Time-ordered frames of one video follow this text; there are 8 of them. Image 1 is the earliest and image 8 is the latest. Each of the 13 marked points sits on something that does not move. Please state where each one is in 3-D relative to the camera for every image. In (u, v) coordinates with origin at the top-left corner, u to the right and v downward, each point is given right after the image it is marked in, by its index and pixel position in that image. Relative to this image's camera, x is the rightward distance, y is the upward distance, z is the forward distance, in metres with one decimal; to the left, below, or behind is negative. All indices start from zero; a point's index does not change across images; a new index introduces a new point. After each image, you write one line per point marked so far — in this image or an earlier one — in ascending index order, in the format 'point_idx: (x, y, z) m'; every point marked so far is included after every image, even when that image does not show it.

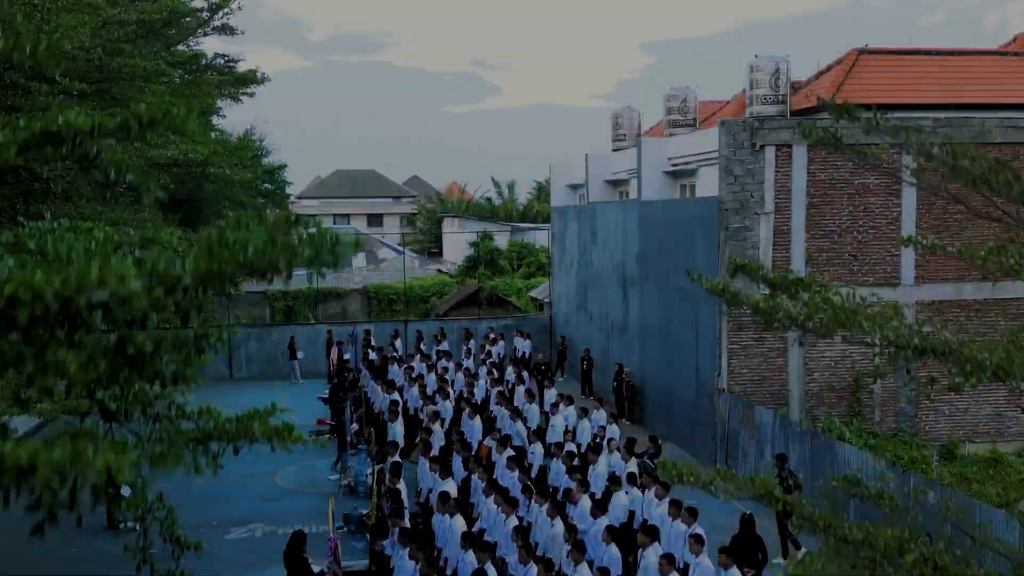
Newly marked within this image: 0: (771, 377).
0: (+4.8, -1.6, +19.1) m
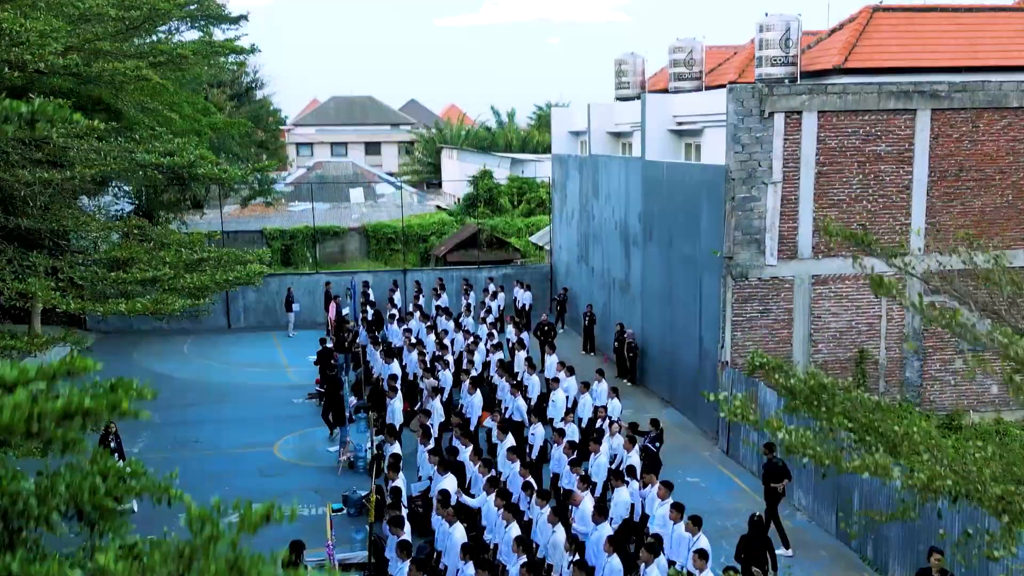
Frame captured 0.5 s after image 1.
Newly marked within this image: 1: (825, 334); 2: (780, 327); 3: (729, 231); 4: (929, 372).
0: (+4.8, -1.1, +18.9) m
1: (+5.7, -0.8, +18.9) m
2: (+4.9, -0.7, +18.8) m
3: (+3.9, +1.0, +18.4) m
4: (+7.9, -1.6, +19.5) m
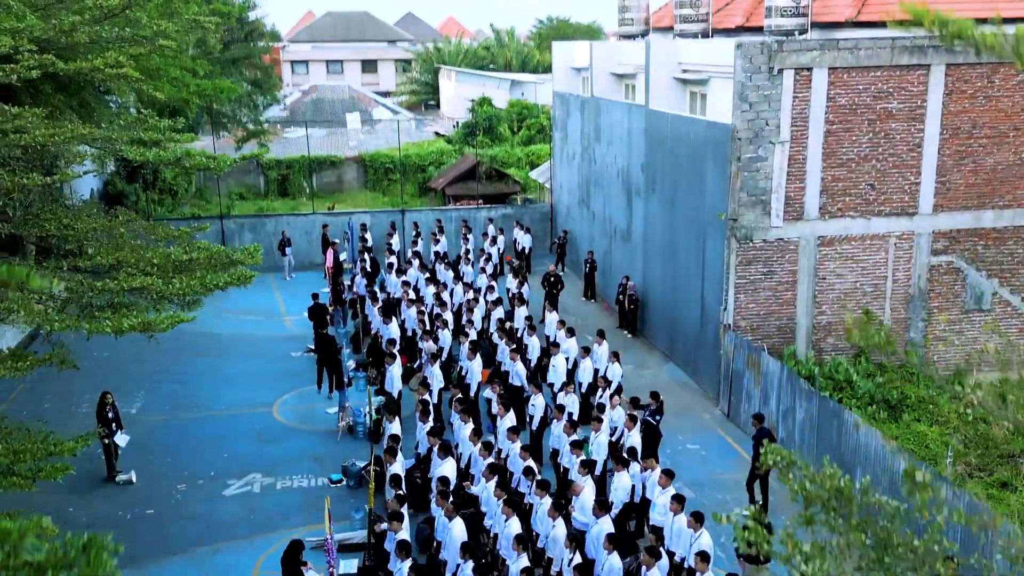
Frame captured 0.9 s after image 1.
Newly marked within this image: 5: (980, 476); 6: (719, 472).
0: (+4.8, -0.4, +18.6) m
1: (+5.7, -0.1, +18.6) m
2: (+4.9, 0.0, +18.5) m
3: (+3.9, +1.7, +18.0) m
4: (+7.8, -0.8, +19.2) m
5: (+7.1, -2.9, +15.8) m
6: (+3.2, -2.9, +16.2) m
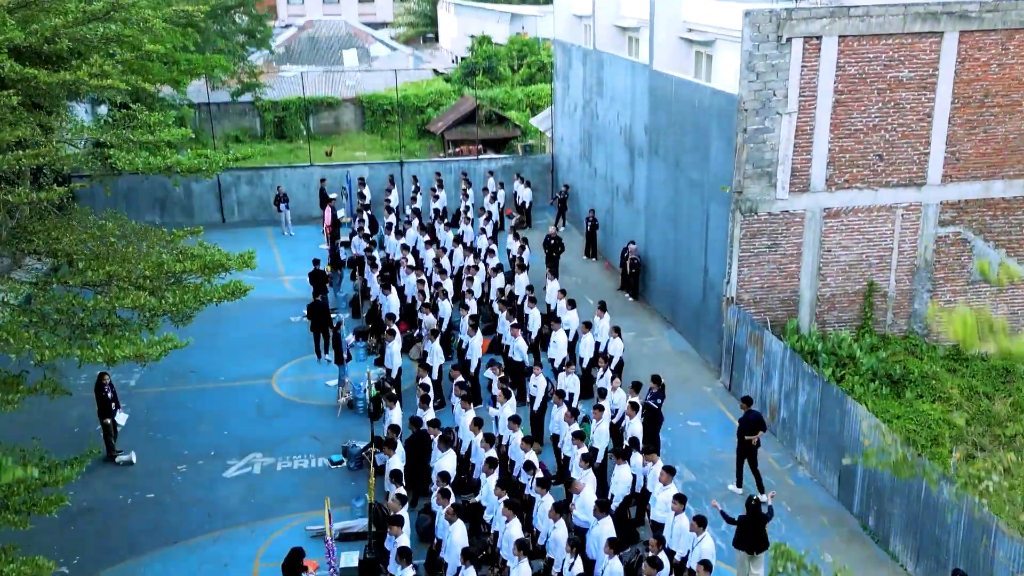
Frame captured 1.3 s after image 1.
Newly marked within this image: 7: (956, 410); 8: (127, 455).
0: (+4.8, +0.1, +18.4) m
1: (+5.7, +0.4, +18.4) m
2: (+4.9, +0.5, +18.3) m
3: (+3.9, +2.1, +17.6) m
4: (+7.9, -0.3, +19.0) m
5: (+7.1, -2.6, +15.7) m
6: (+3.2, -2.5, +16.2) m
7: (+7.3, -2.0, +17.0) m
8: (-5.9, -2.6, +15.9) m
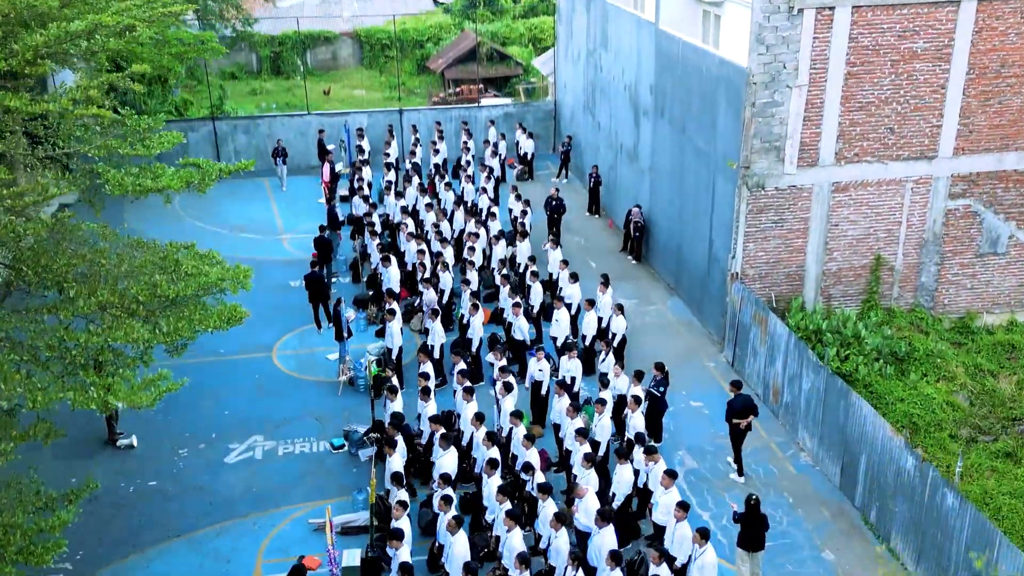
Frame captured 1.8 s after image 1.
0: (+4.8, +0.5, +18.1) m
1: (+5.8, +0.8, +18.1) m
2: (+4.9, +0.9, +18.0) m
3: (+3.9, +2.5, +17.2) m
4: (+7.9, +0.2, +18.8) m
5: (+7.2, -2.3, +15.7) m
6: (+3.2, -2.3, +16.1) m
7: (+7.3, -1.6, +16.9) m
8: (-5.9, -2.3, +15.8) m
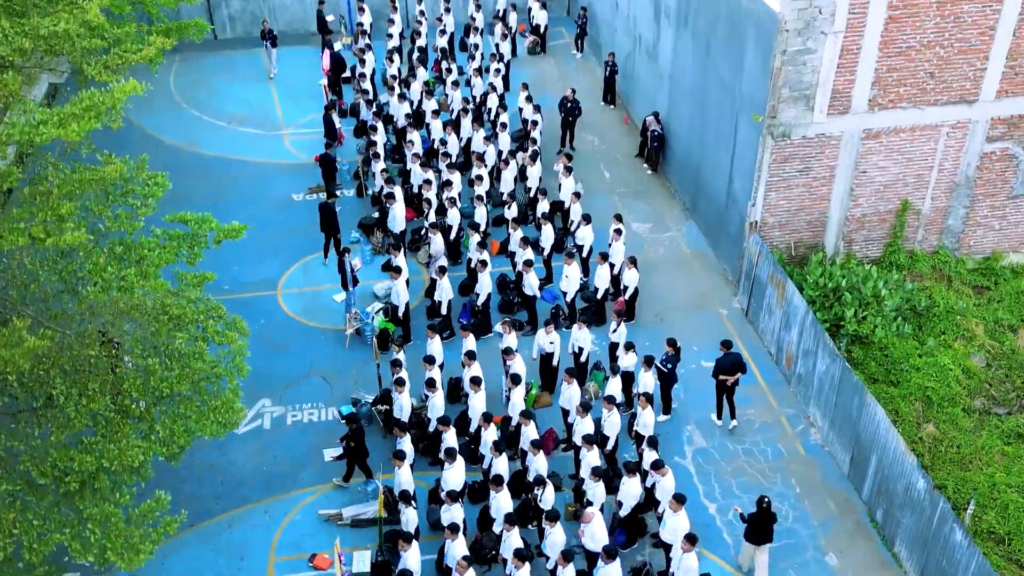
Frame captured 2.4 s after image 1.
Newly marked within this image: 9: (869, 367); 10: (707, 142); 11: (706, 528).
0: (+5.0, +1.4, +17.3) m
1: (+5.9, +1.7, +17.2) m
2: (+5.1, +1.7, +17.1) m
3: (+4.1, +3.1, +16.0) m
4: (+8.1, +1.2, +18.0) m
5: (+7.3, -1.9, +15.5) m
6: (+3.4, -1.8, +16.0) m
7: (+7.4, -1.0, +16.6) m
8: (-5.7, -1.8, +15.8) m
9: (+5.6, -1.2, +16.3) m
10: (+3.6, +2.7, +19.1) m
11: (+2.6, -3.2, +13.8) m
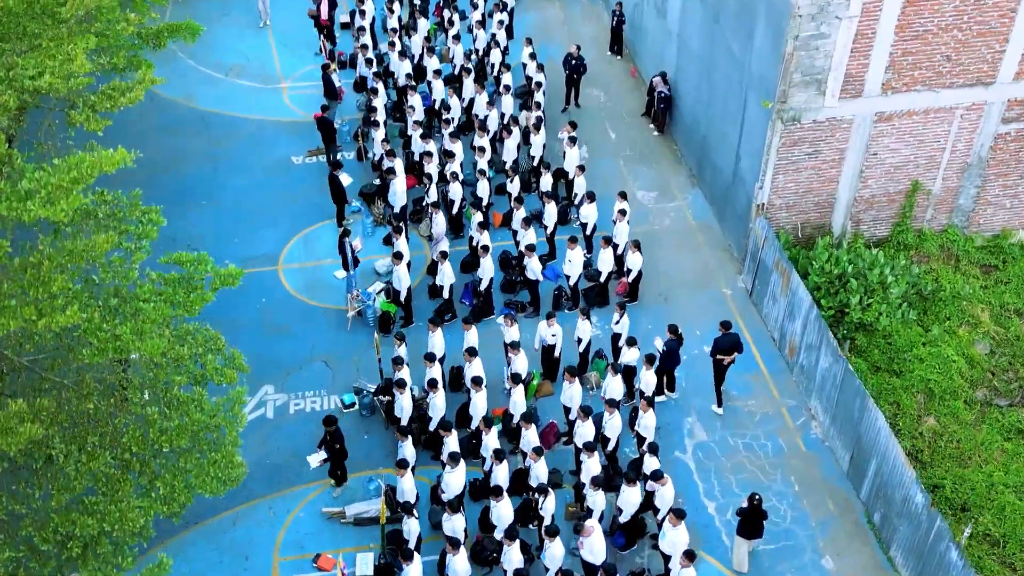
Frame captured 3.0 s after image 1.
0: (+5.0, +1.7, +17.0) m
1: (+6.0, +1.9, +16.9) m
2: (+5.1, +2.0, +16.8) m
3: (+4.1, +3.2, +15.5) m
4: (+8.1, +1.5, +17.7) m
5: (+7.3, -1.8, +15.6) m
6: (+3.4, -1.6, +16.0) m
7: (+7.5, -0.8, +16.5) m
8: (-5.7, -1.6, +15.9) m
9: (+5.6, -1.1, +16.2) m
10: (+3.6, +3.1, +18.6) m
11: (+2.6, -3.3, +14.0) m
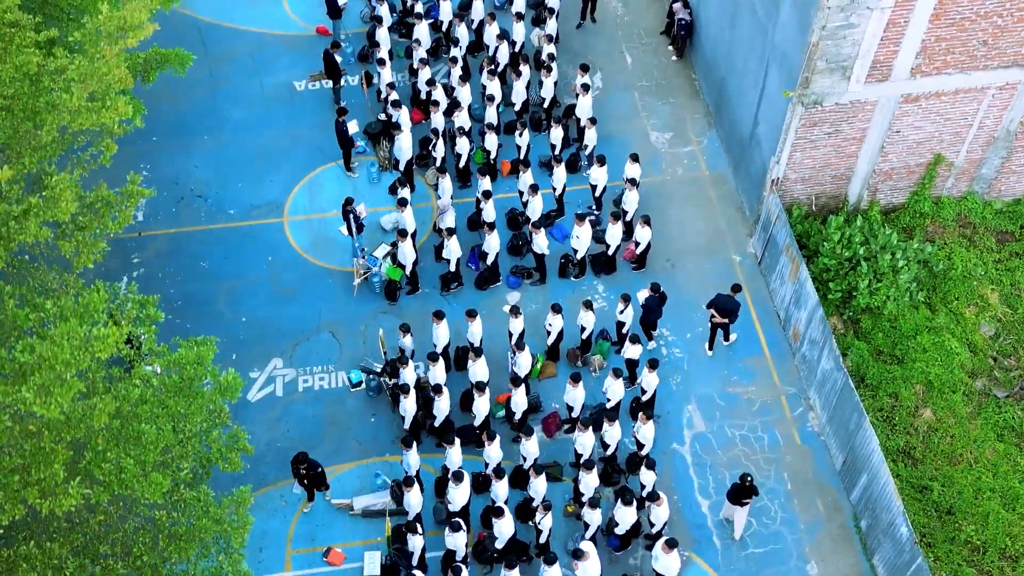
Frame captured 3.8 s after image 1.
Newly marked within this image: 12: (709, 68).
0: (+5.2, +2.0, +16.4) m
1: (+6.1, +2.2, +16.3) m
2: (+5.2, +2.3, +16.1) m
3: (+4.2, +3.2, +14.6) m
4: (+8.2, +2.0, +17.1) m
5: (+7.4, -1.8, +15.8) m
6: (+3.5, -1.4, +16.2) m
7: (+7.5, -0.6, +16.4) m
8: (-5.7, -1.3, +16.2) m
9: (+5.7, -0.8, +16.3) m
10: (+3.8, +3.8, +17.7) m
11: (+2.6, -3.4, +14.6) m
12: (+3.7, +4.1, +19.4) m
